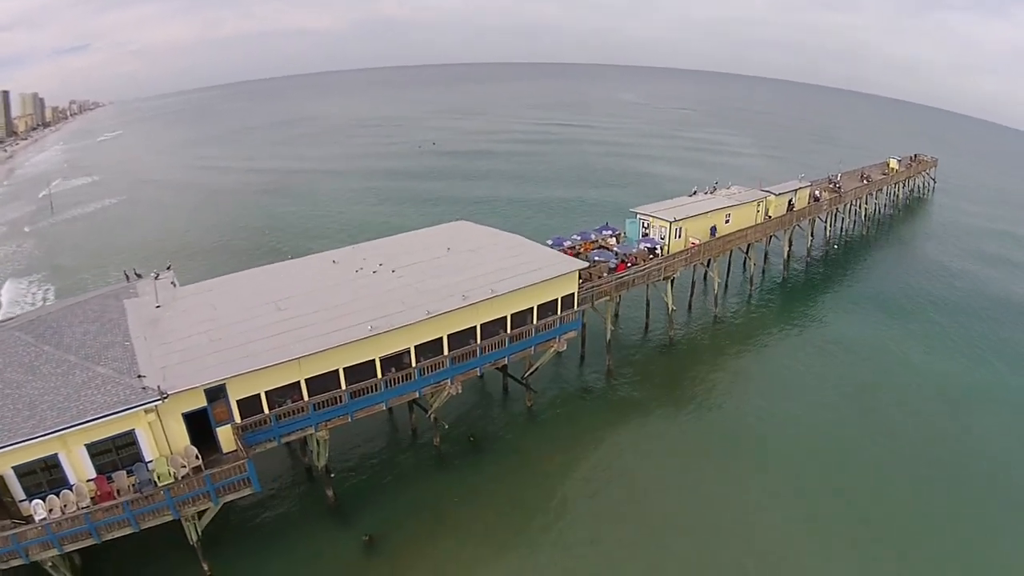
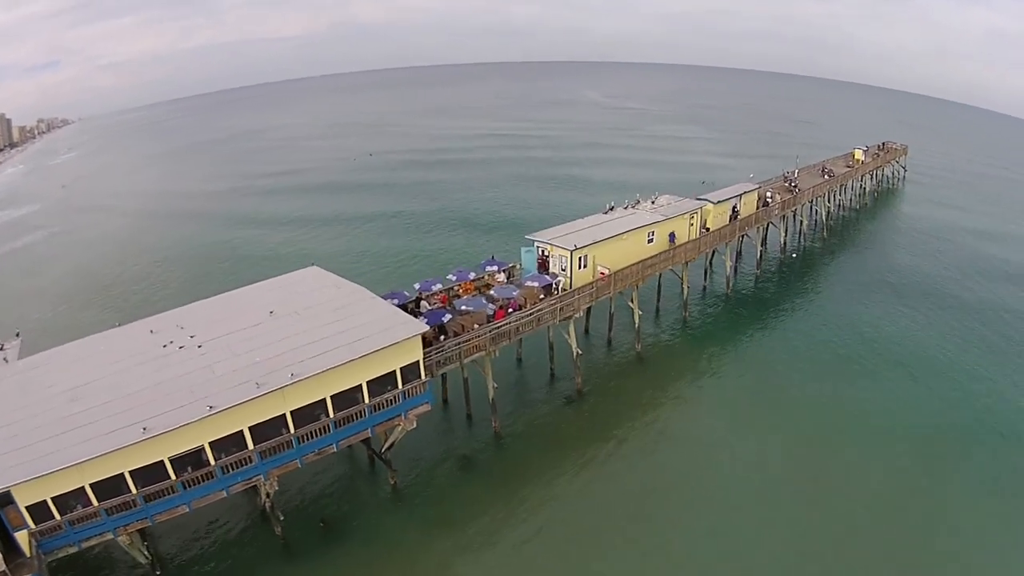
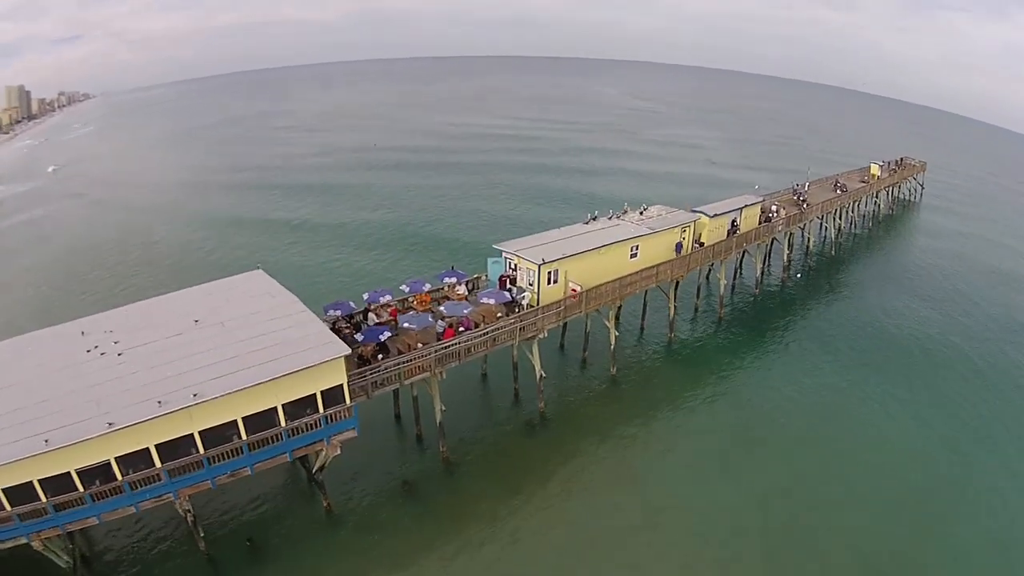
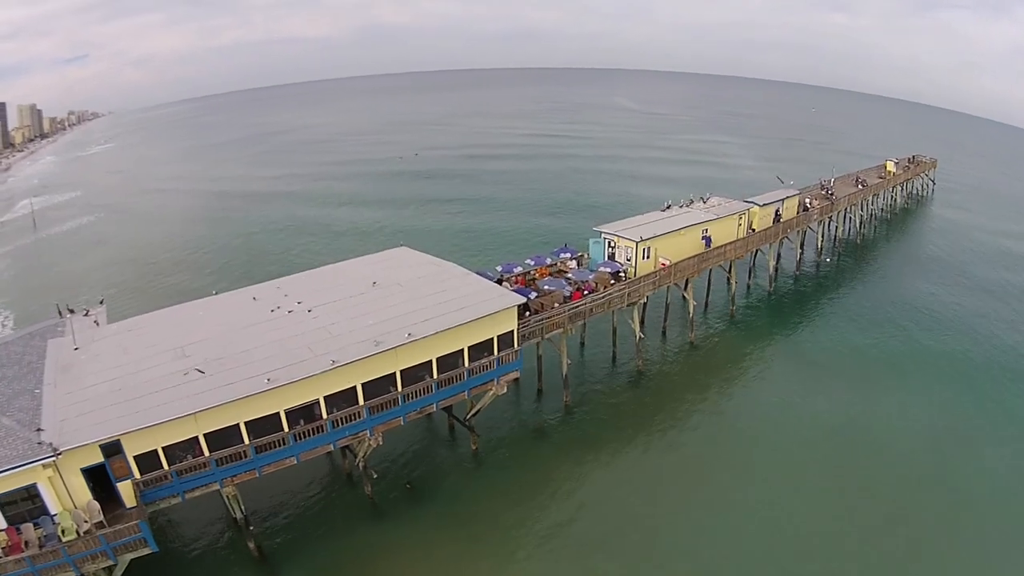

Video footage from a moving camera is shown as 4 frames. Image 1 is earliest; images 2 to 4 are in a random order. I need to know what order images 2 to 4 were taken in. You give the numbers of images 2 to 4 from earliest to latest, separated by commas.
4, 2, 3
